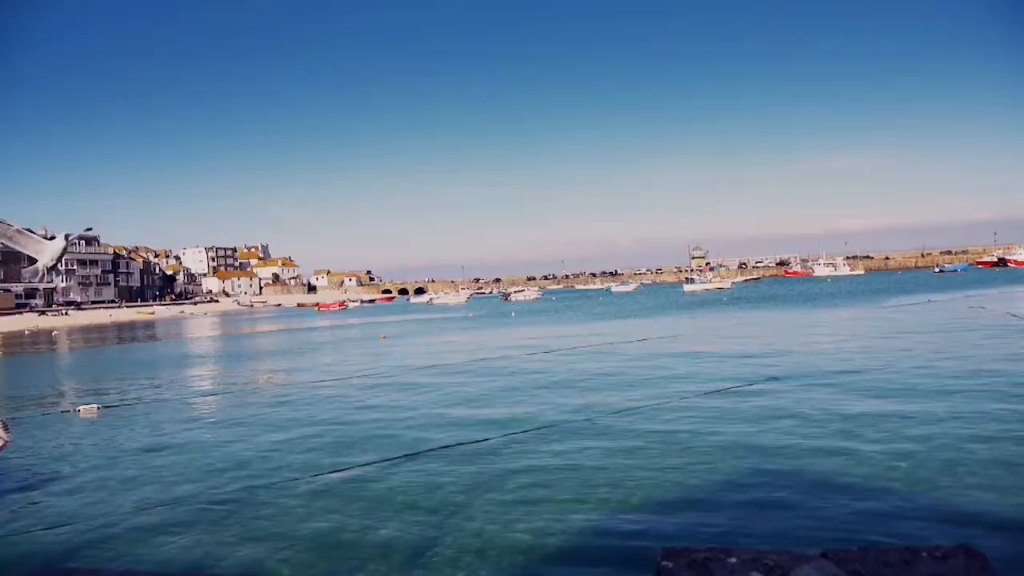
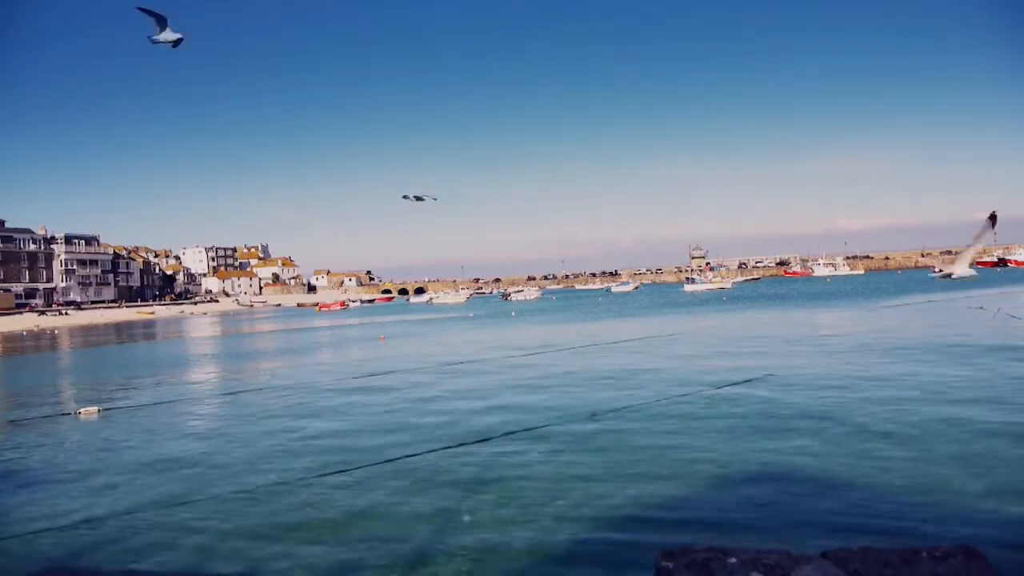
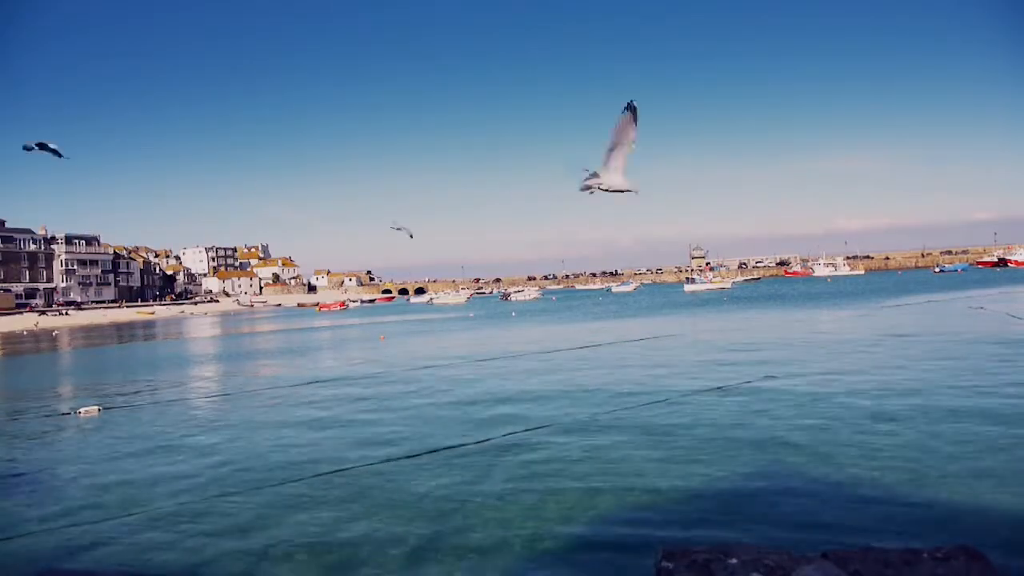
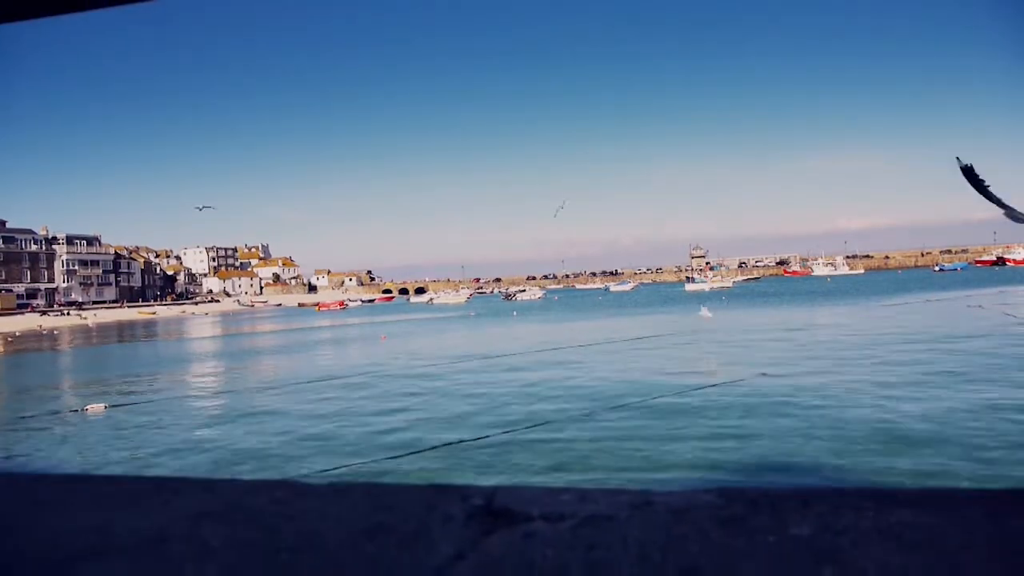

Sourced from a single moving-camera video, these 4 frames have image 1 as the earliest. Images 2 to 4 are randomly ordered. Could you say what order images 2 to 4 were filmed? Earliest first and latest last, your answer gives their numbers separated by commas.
3, 2, 4
